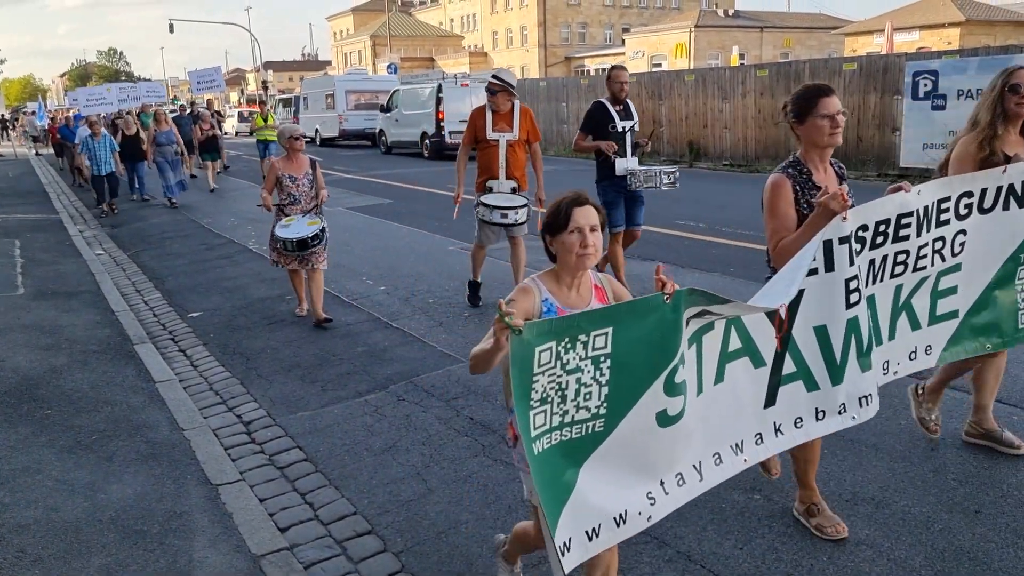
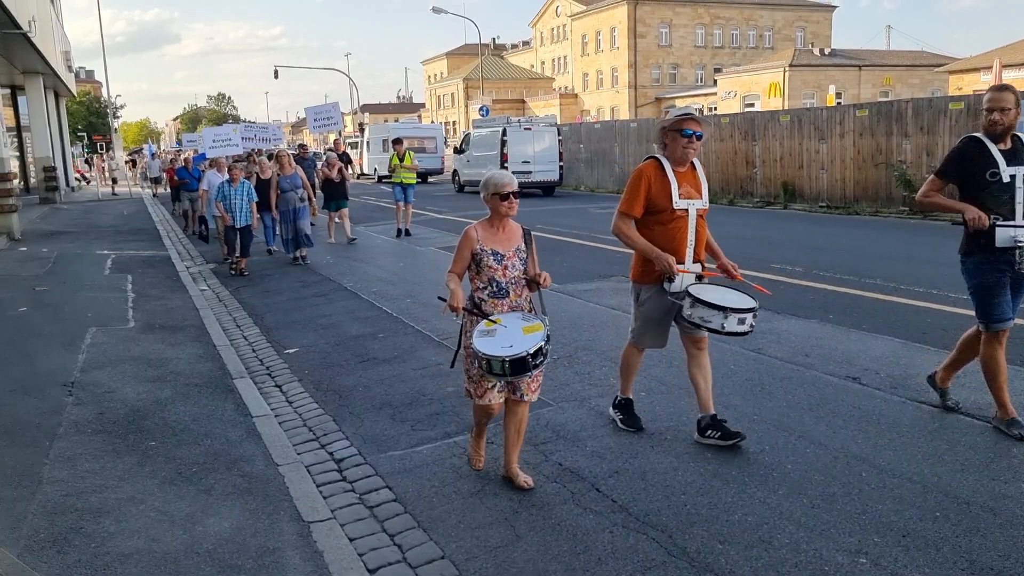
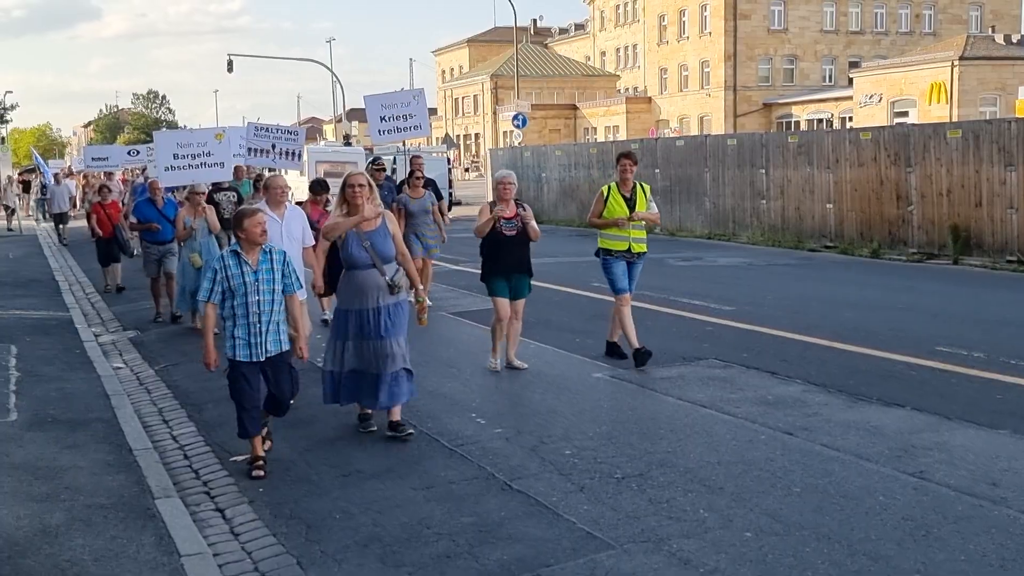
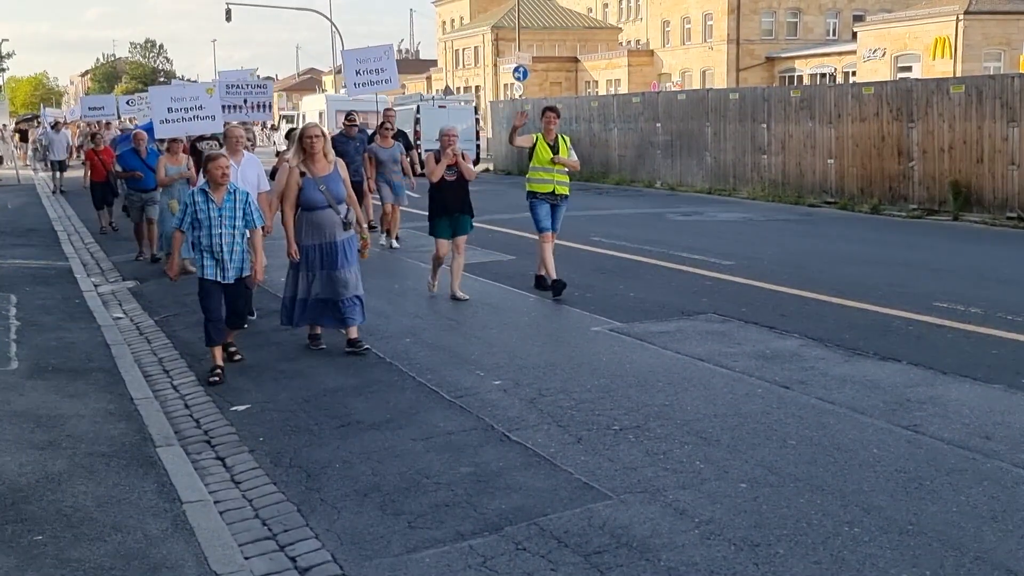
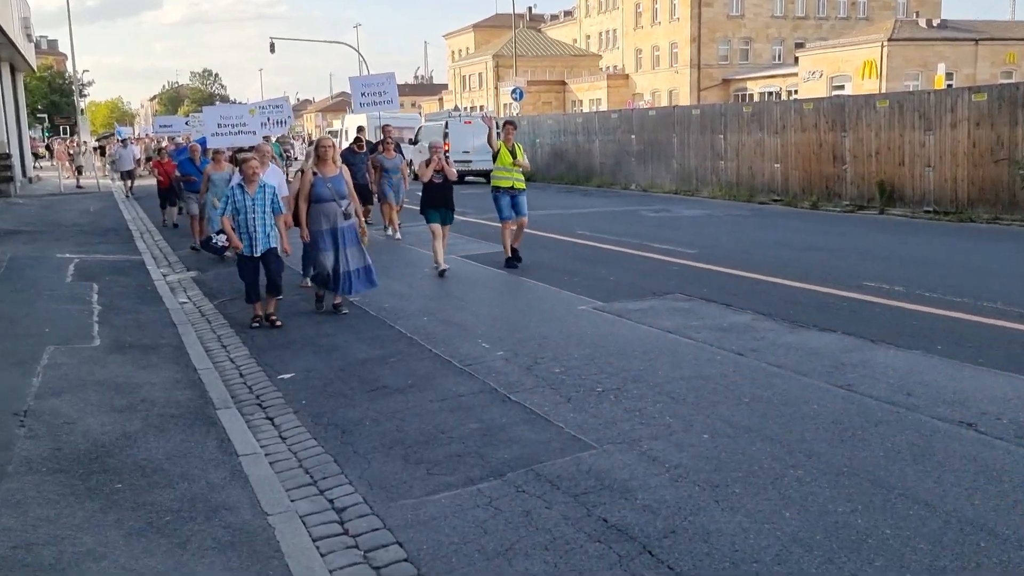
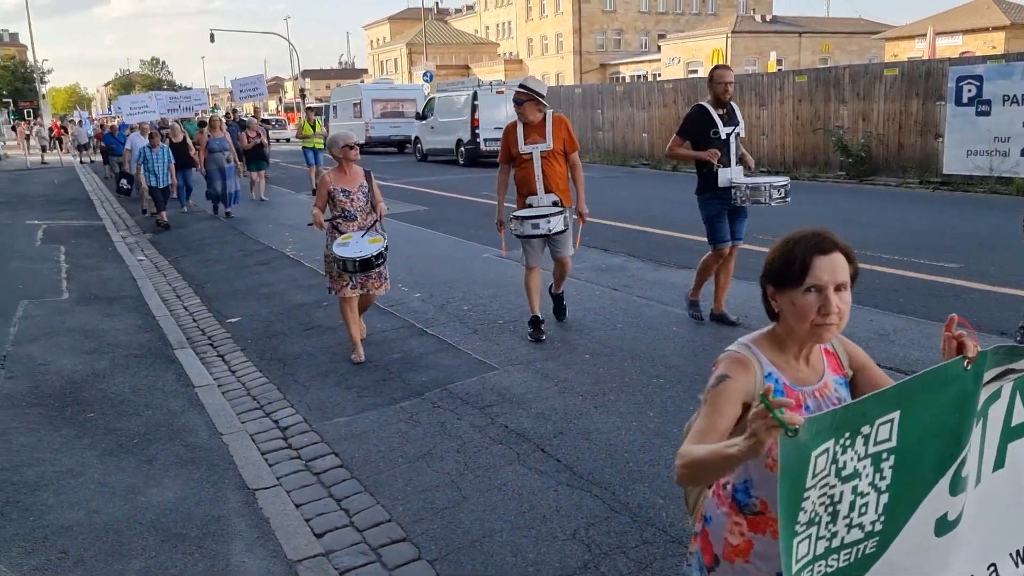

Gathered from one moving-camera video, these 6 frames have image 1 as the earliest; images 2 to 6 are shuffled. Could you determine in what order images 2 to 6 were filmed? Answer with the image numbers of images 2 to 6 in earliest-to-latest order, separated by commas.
6, 2, 5, 4, 3
